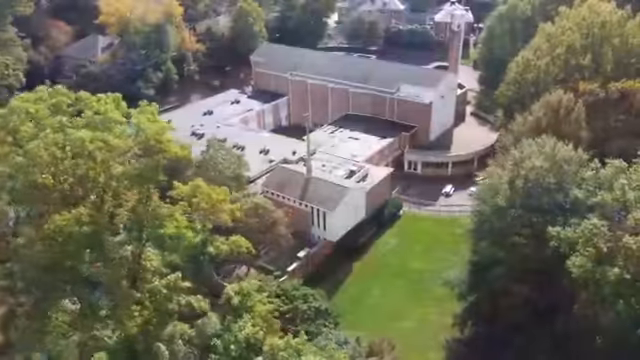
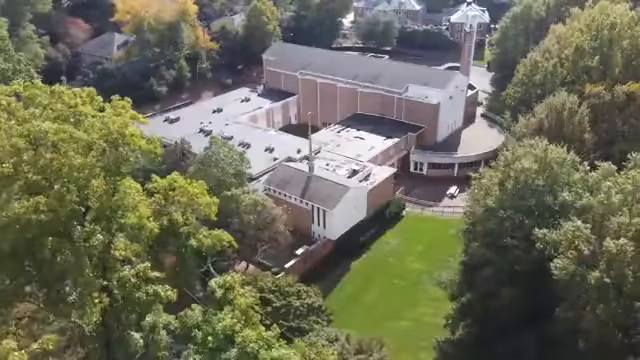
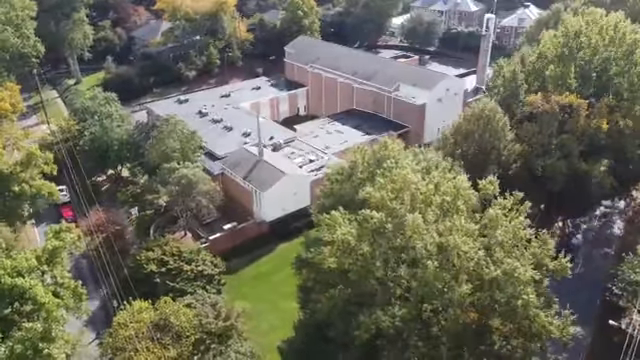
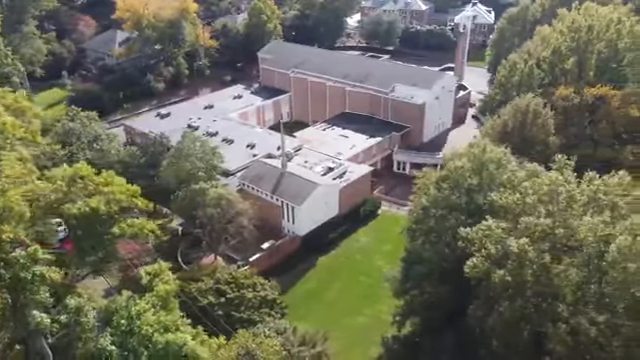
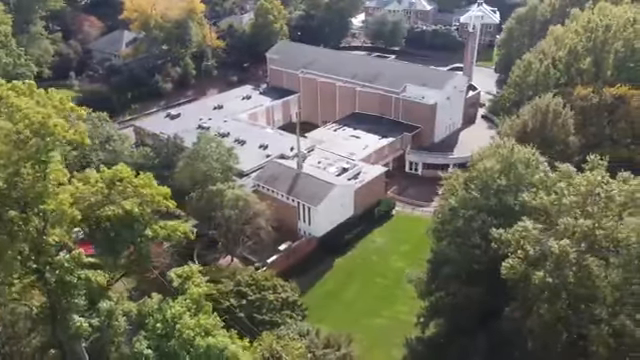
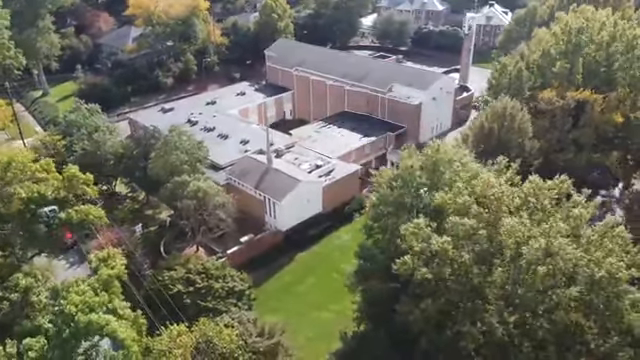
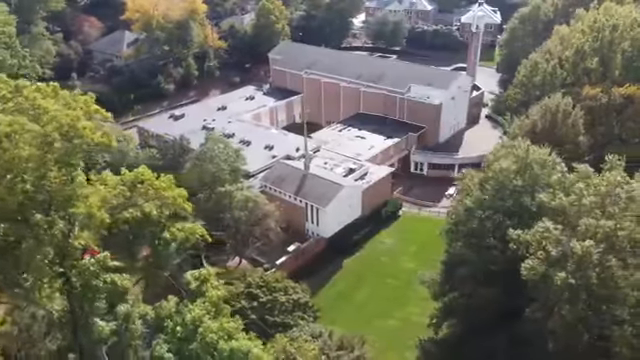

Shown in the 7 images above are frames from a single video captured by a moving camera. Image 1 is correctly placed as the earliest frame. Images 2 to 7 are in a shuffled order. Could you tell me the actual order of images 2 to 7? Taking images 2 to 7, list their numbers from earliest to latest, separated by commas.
2, 7, 5, 4, 6, 3
